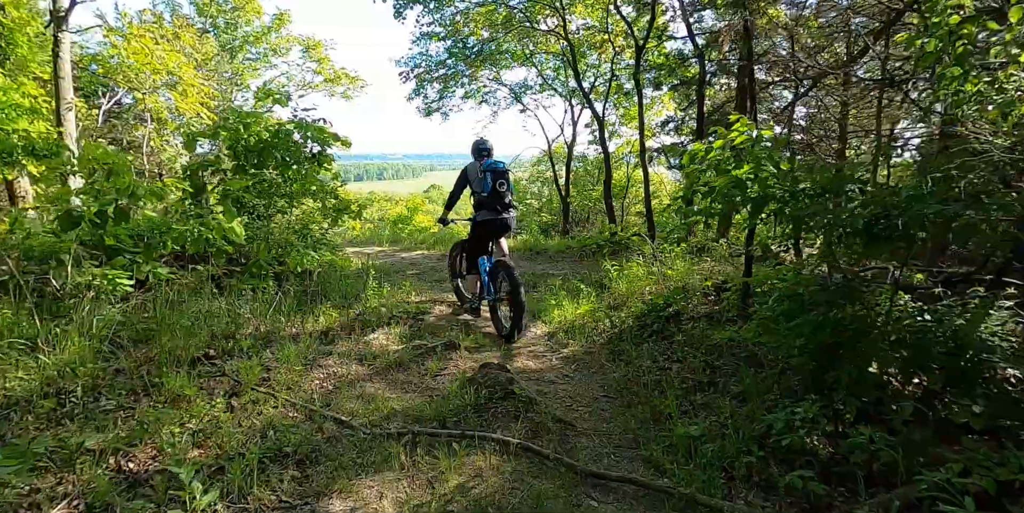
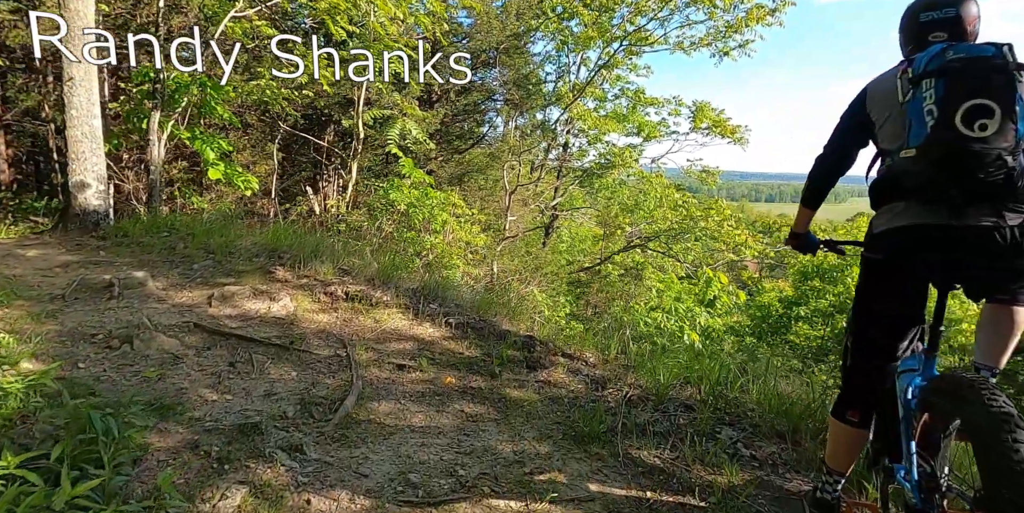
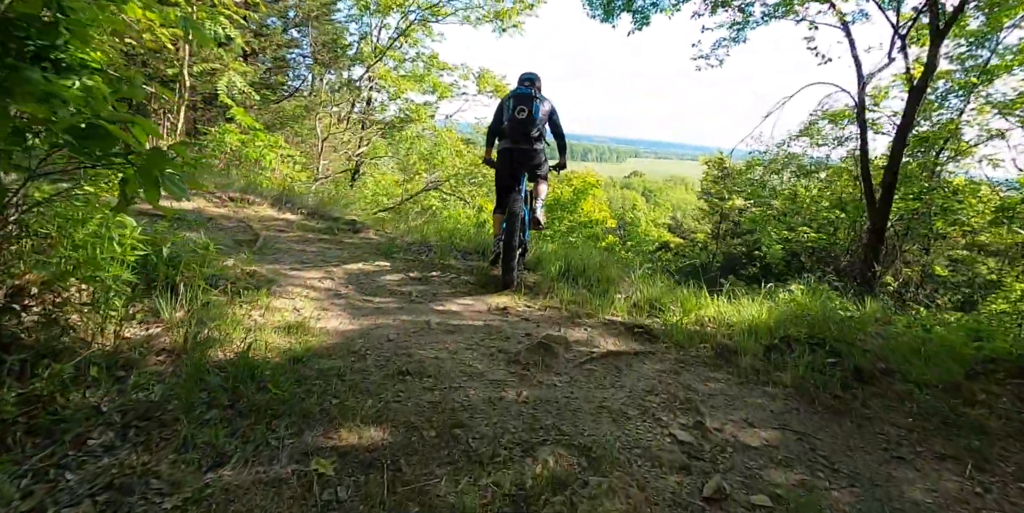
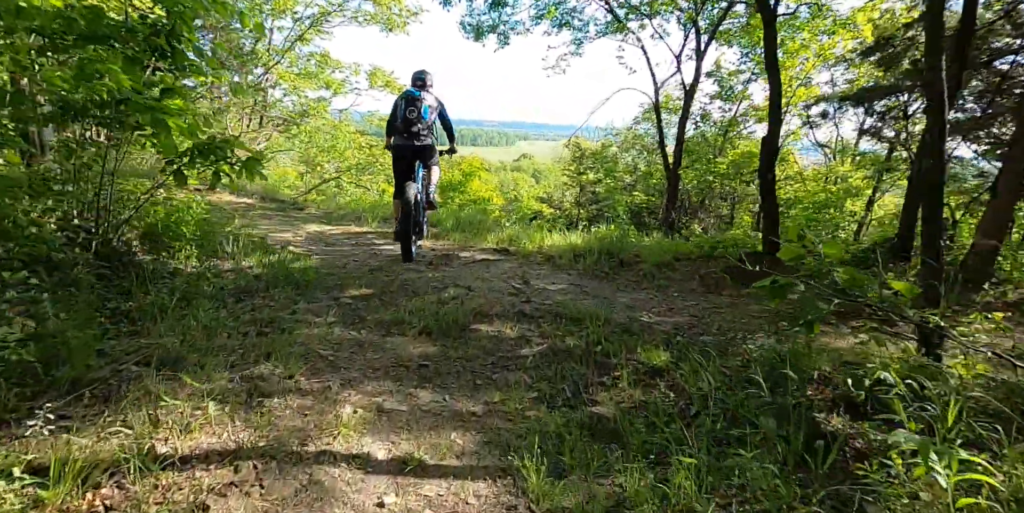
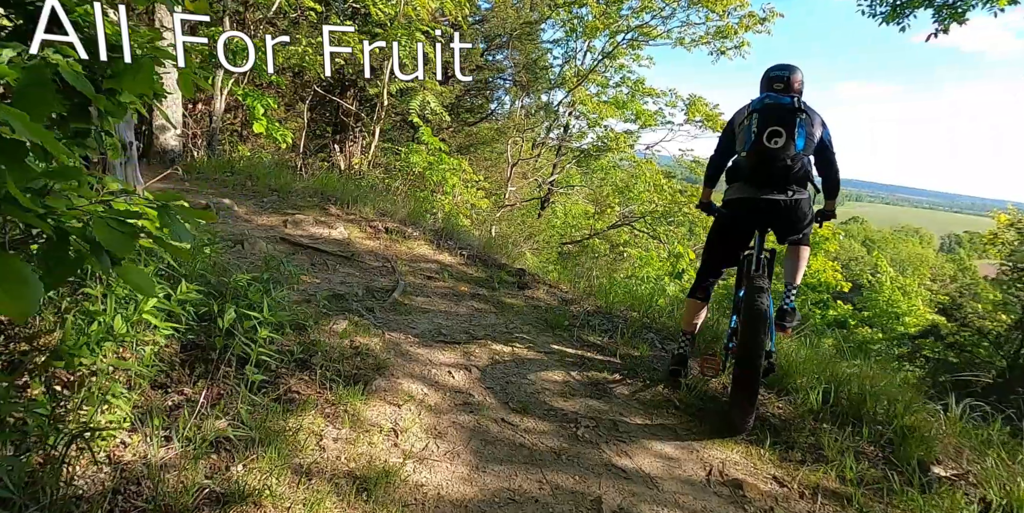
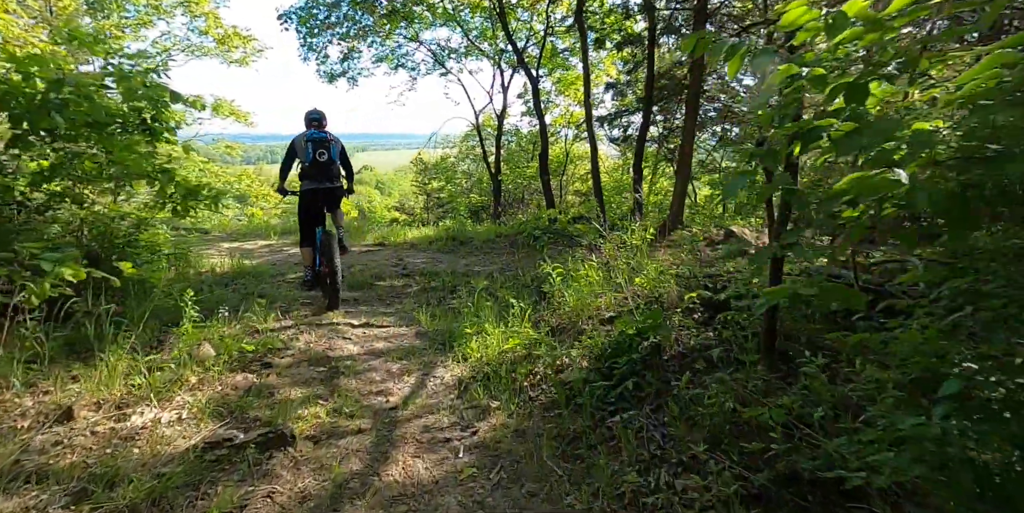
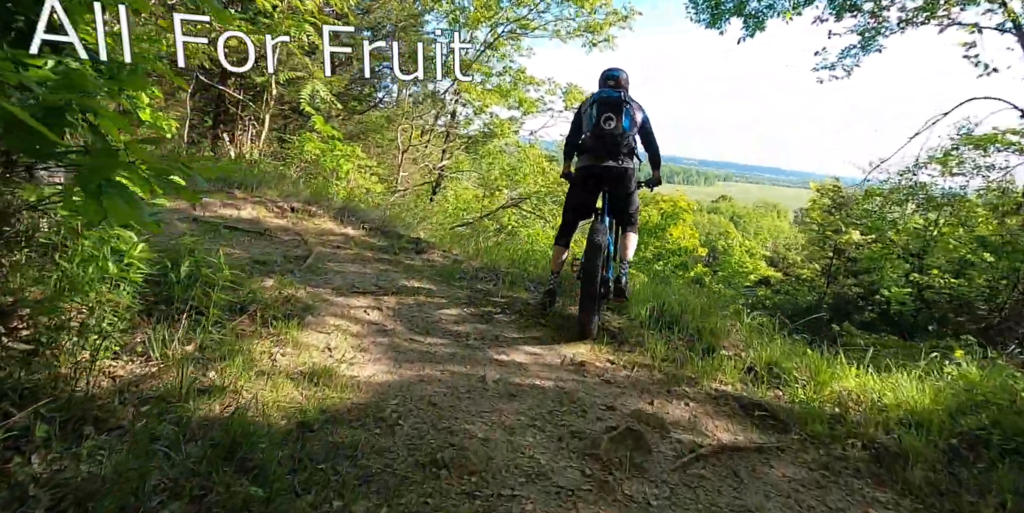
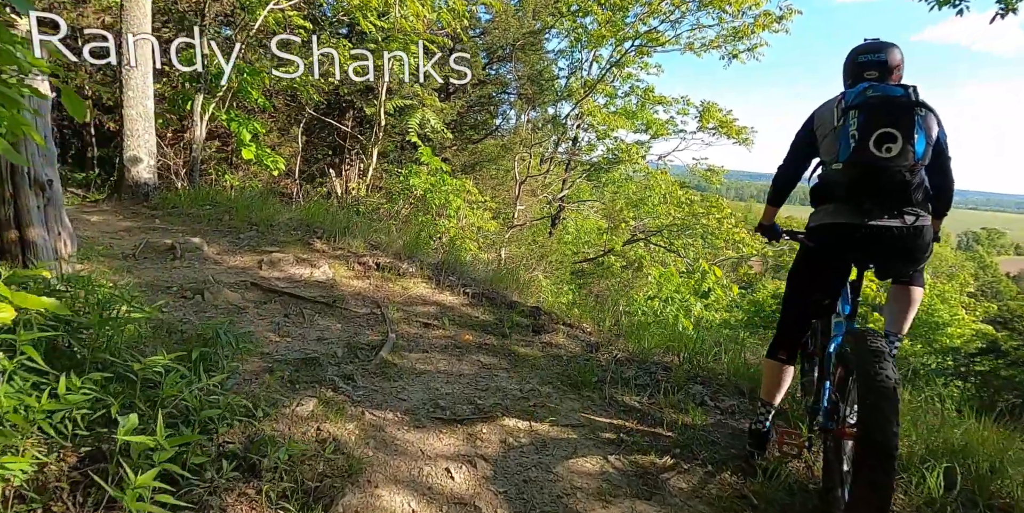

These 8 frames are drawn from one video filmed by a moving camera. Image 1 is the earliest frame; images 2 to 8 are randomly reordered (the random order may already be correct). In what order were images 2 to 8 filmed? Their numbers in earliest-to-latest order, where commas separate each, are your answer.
6, 4, 3, 7, 5, 8, 2
